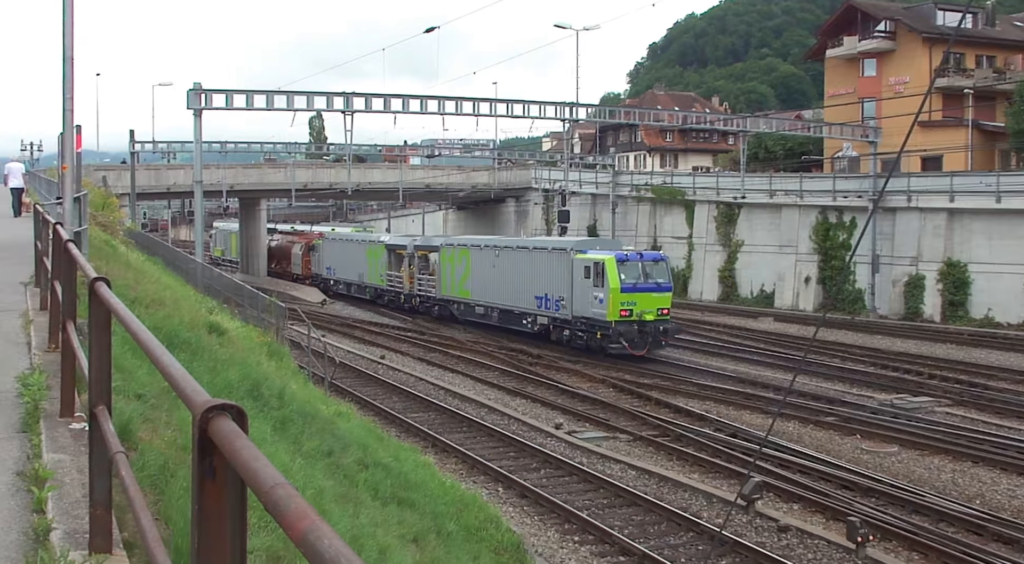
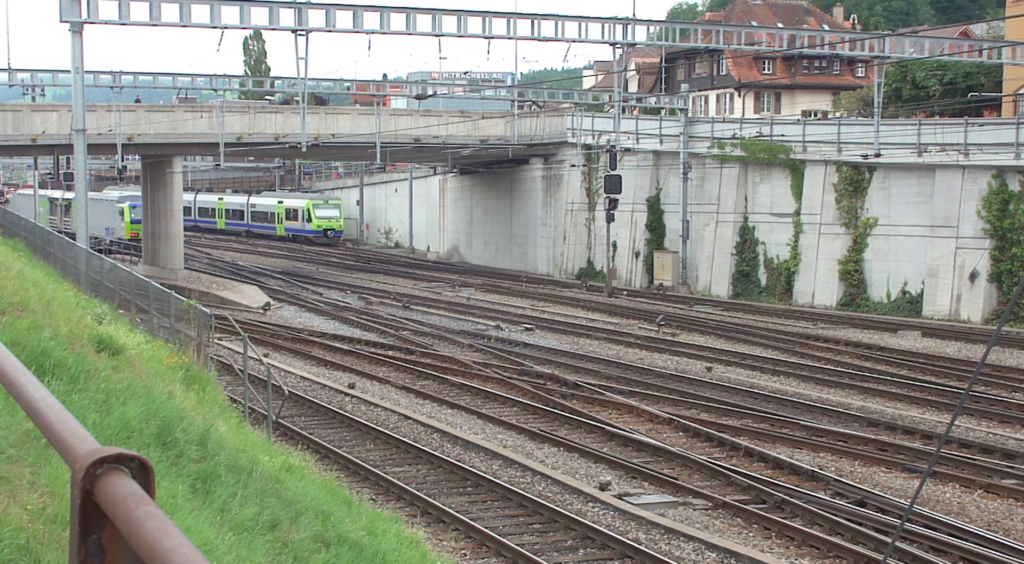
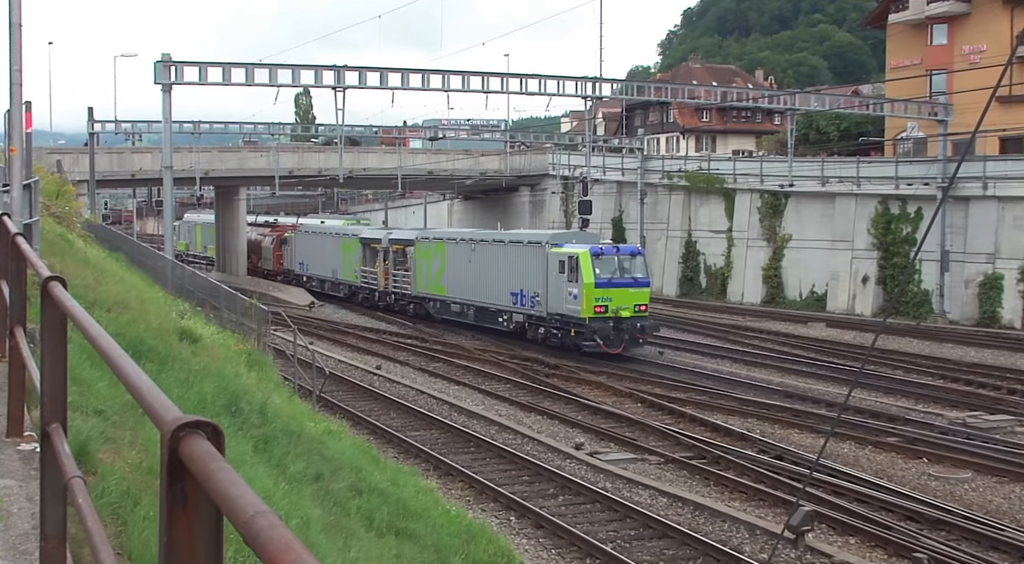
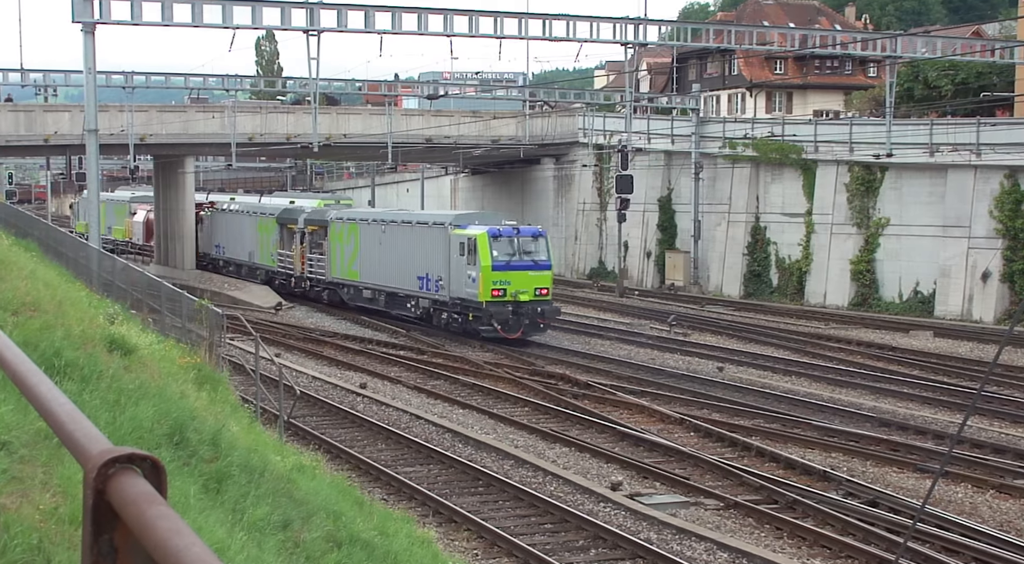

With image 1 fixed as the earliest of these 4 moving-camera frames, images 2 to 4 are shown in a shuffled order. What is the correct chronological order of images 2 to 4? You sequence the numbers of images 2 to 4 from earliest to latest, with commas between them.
3, 4, 2
